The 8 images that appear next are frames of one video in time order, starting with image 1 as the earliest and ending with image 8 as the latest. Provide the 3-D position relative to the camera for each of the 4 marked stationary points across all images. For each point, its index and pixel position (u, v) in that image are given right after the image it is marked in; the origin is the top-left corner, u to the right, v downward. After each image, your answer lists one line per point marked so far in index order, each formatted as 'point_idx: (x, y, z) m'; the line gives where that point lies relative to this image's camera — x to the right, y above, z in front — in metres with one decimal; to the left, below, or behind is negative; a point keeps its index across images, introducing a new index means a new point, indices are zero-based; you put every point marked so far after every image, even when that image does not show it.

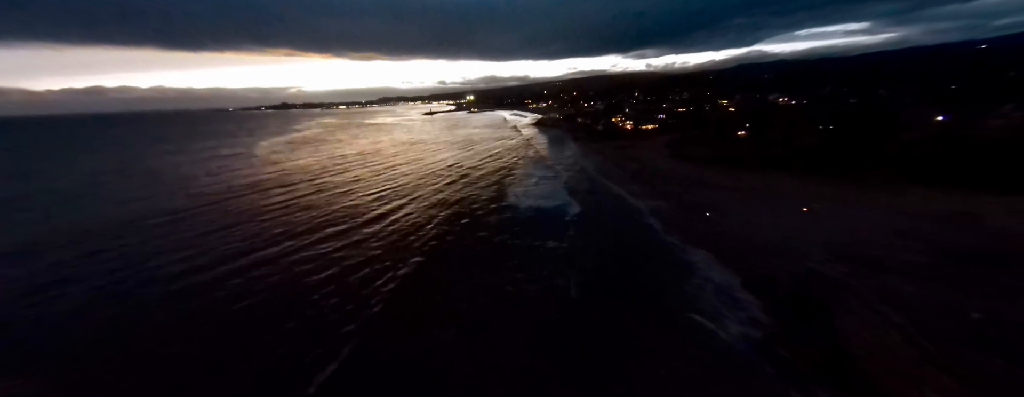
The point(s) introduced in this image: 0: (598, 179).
0: (+5.4, +1.2, +17.2) m
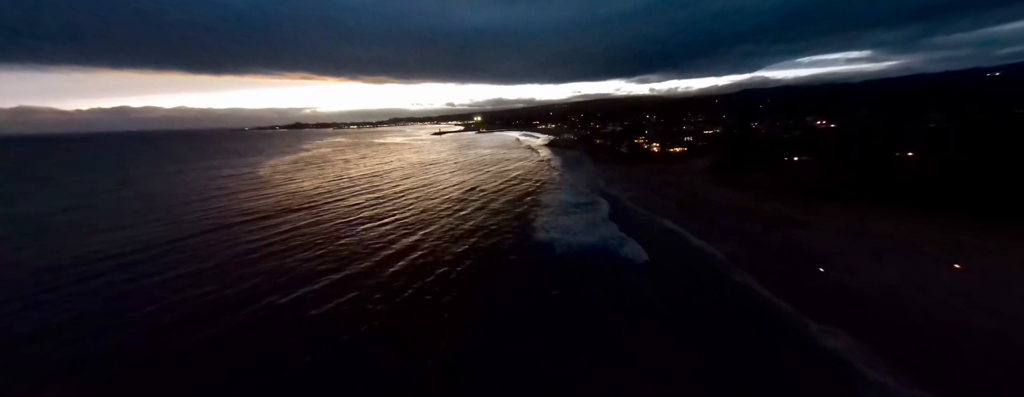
0: (+7.0, -0.5, +14.8) m
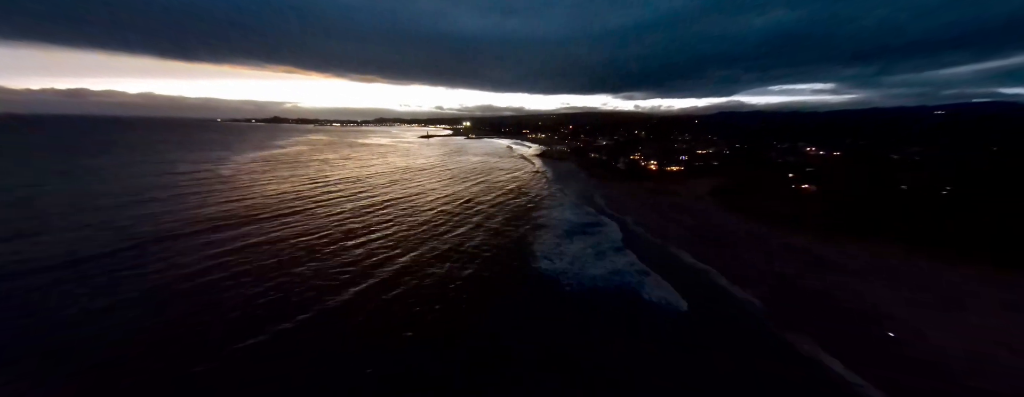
0: (+6.8, -1.8, +13.6) m
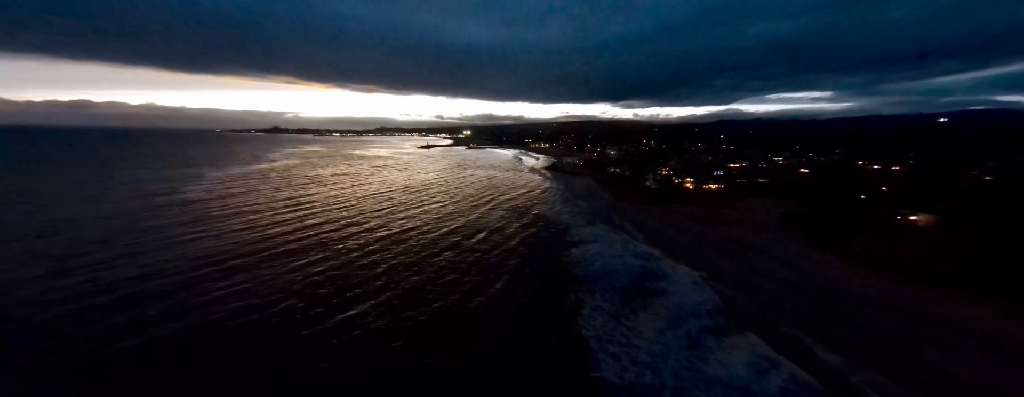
0: (+8.1, -3.4, +9.8) m
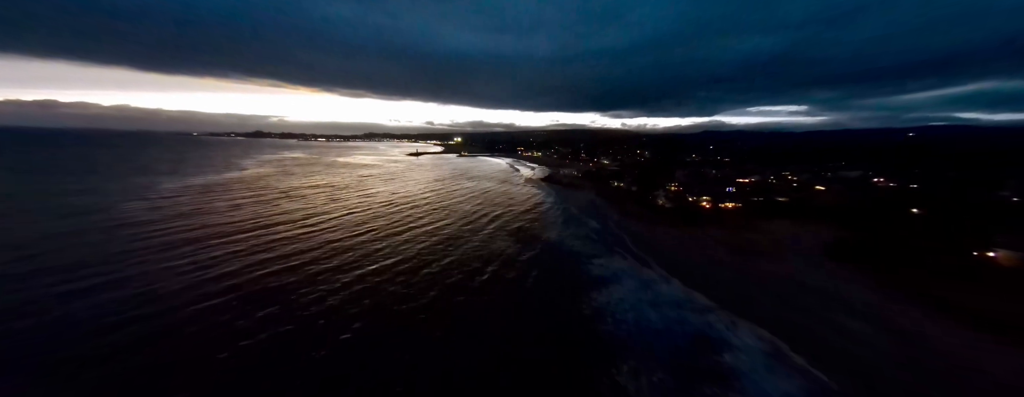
0: (+8.5, -4.5, +7.3) m
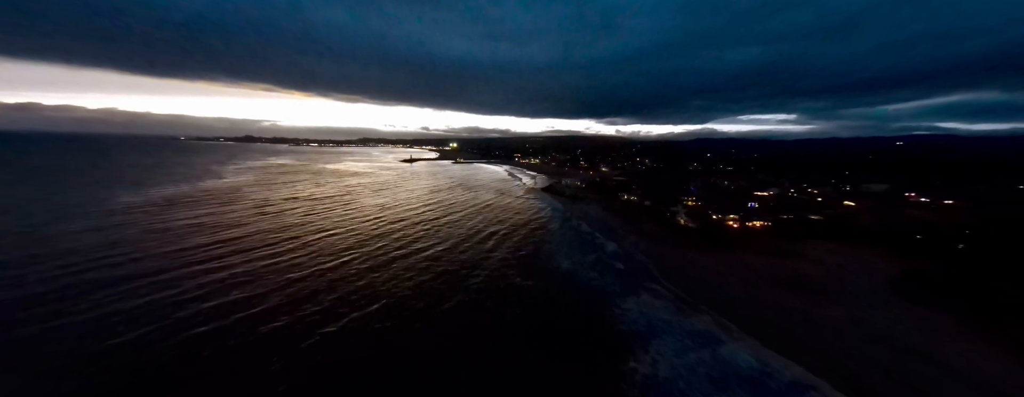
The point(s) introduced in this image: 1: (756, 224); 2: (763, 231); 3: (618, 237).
0: (+9.0, -5.4, +4.8) m
1: (+17.5, -1.8, +19.9) m
2: (+17.2, -2.2, +19.1) m
3: (+7.3, -2.7, +19.3) m
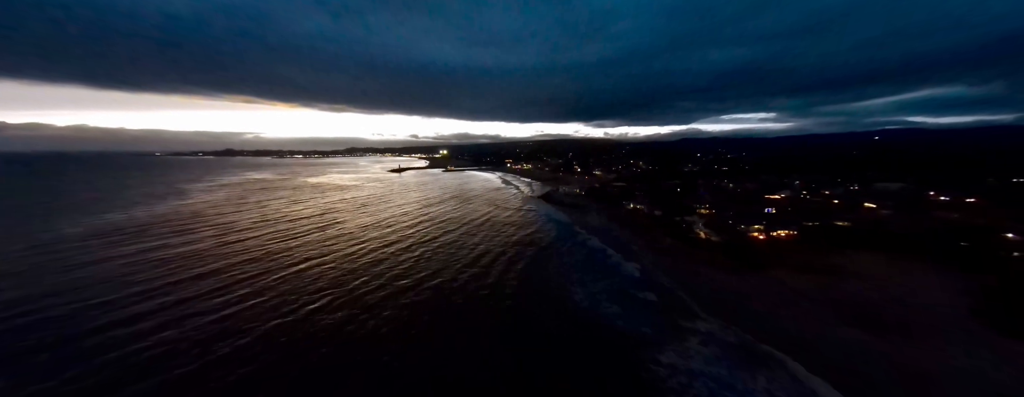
0: (+9.6, -5.9, +2.7) m
1: (+17.6, -2.3, +18.1) m
2: (+17.3, -2.6, +17.3) m
3: (+7.4, -3.5, +17.2) m
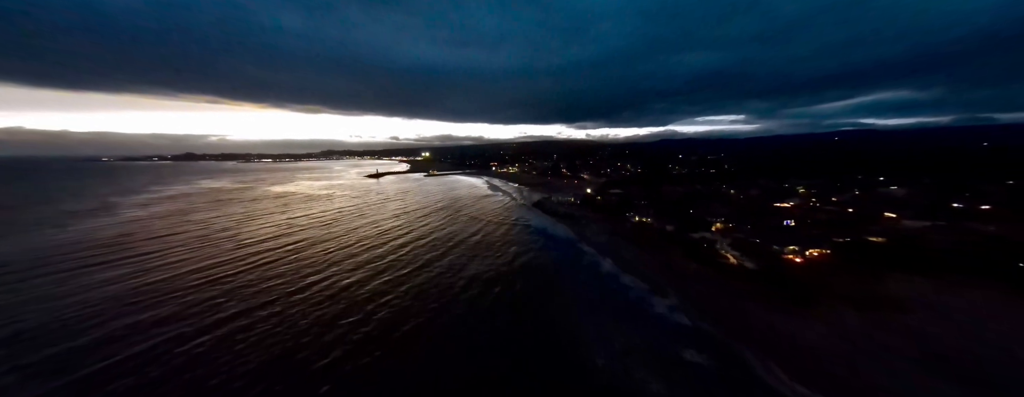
0: (+10.5, -6.8, +0.1) m
1: (+17.5, -3.1, +16.0) m
2: (+17.2, -3.5, +15.2) m
3: (+7.4, -4.5, +14.4) m
